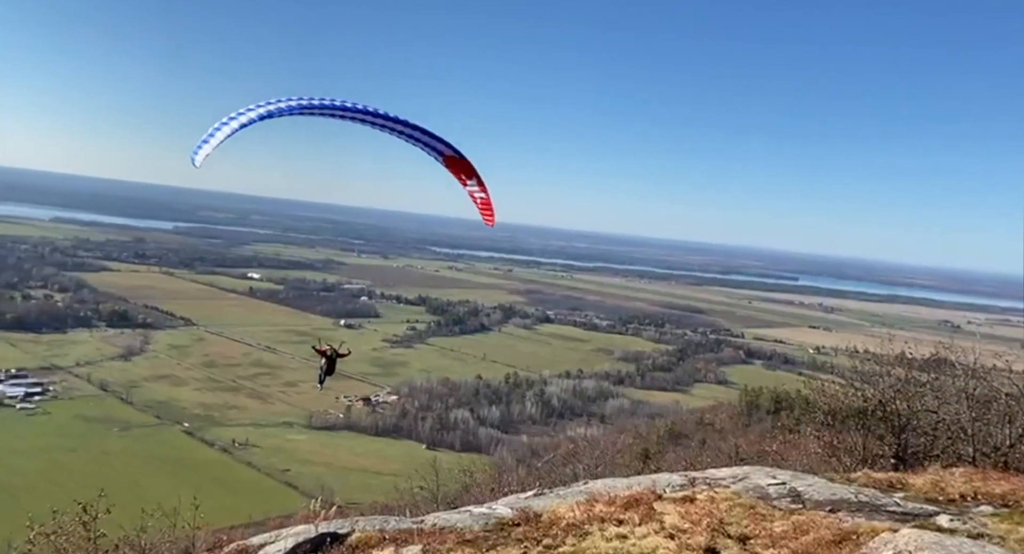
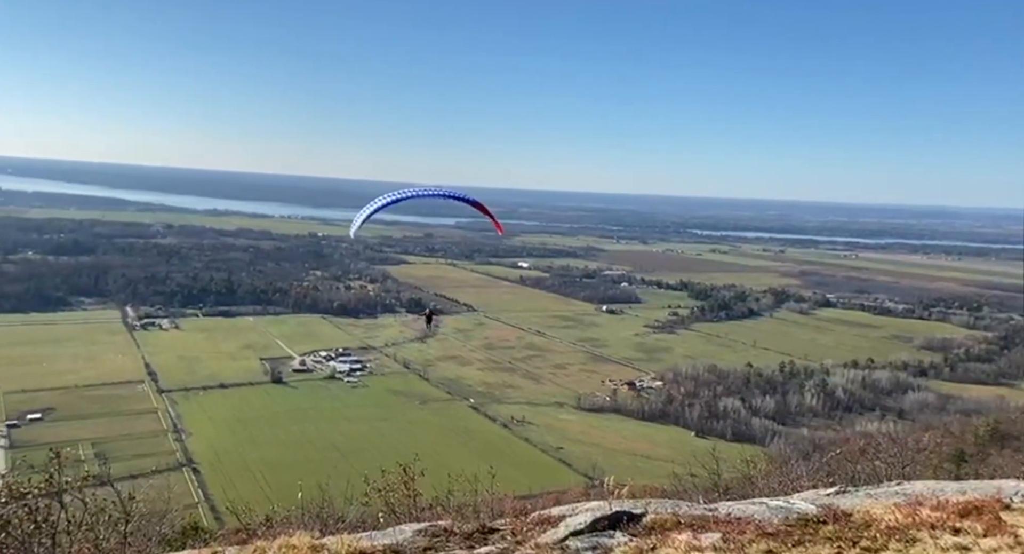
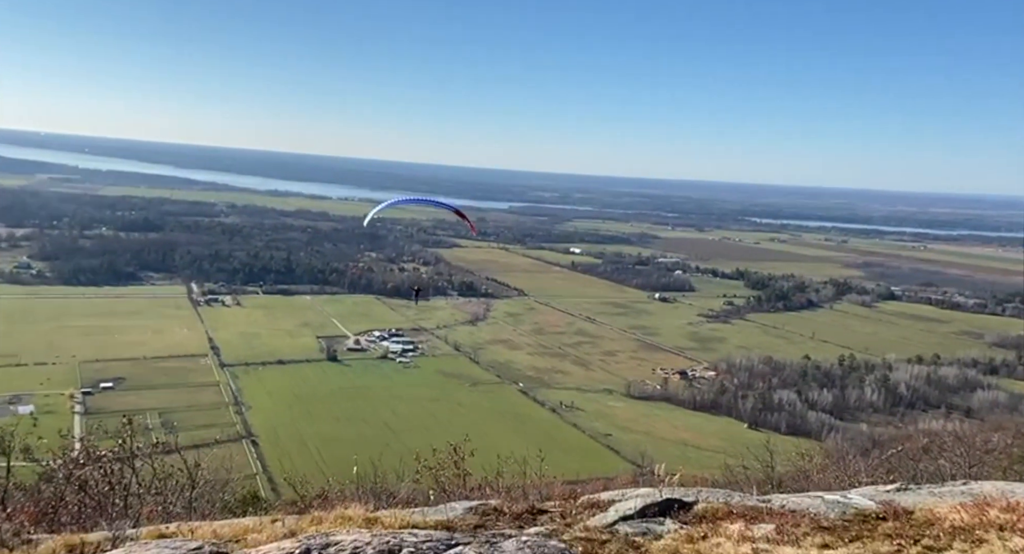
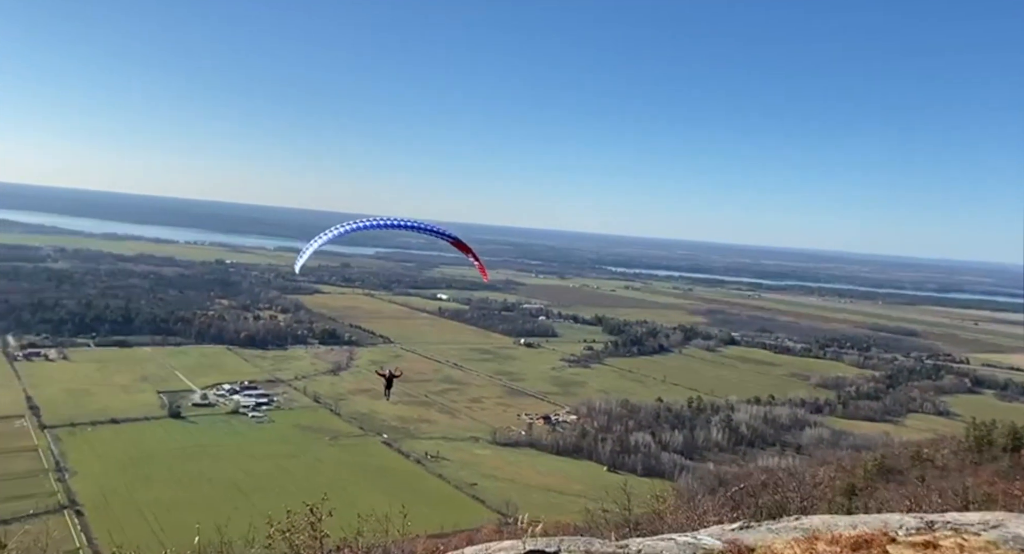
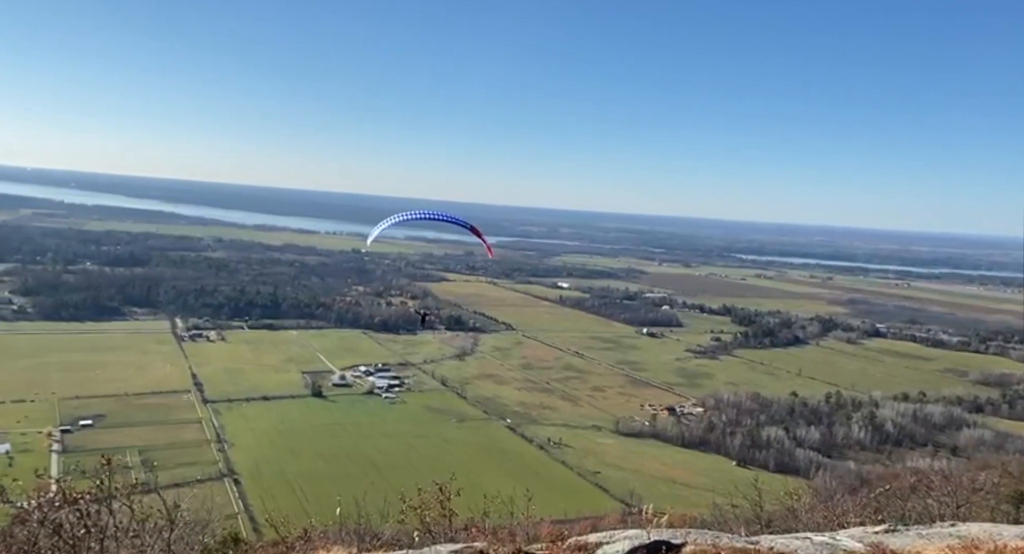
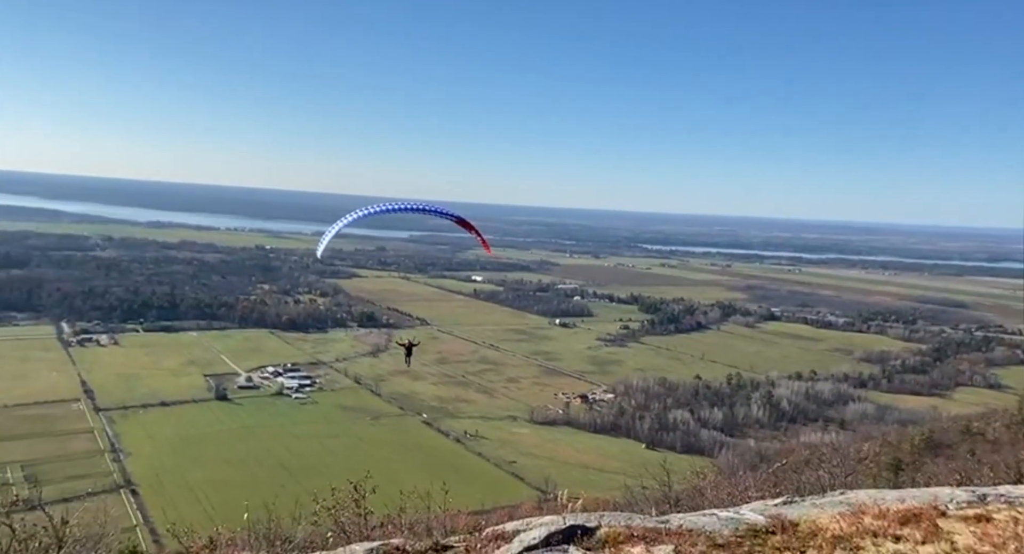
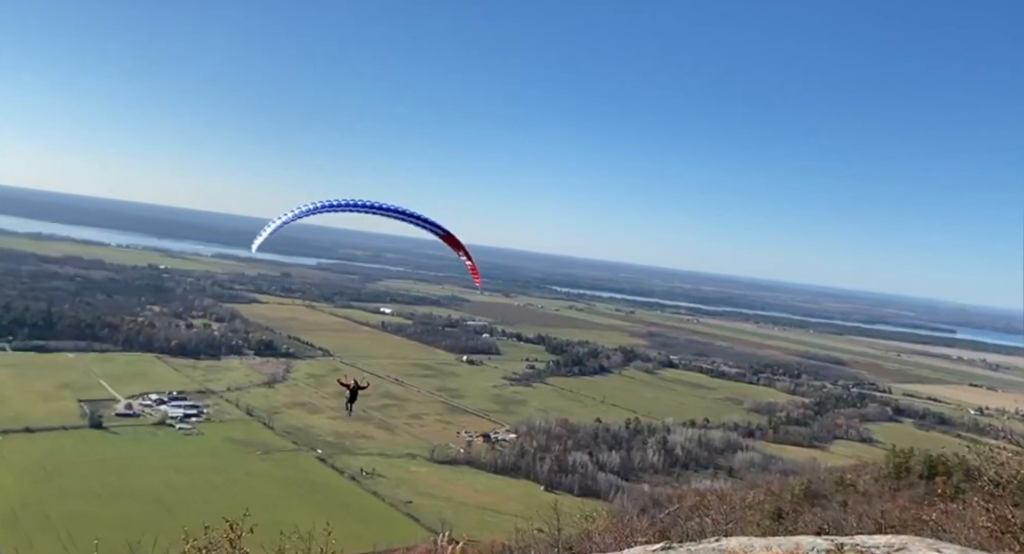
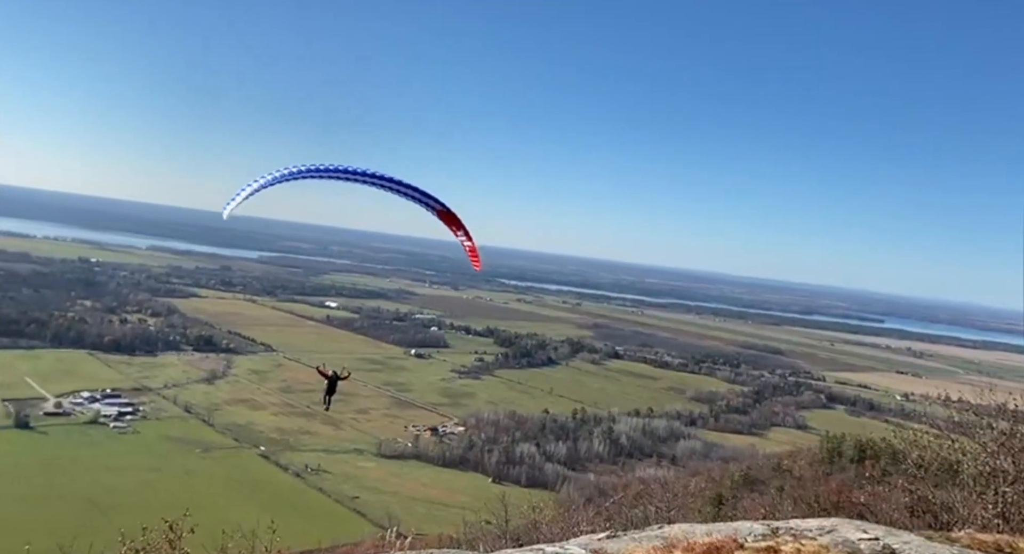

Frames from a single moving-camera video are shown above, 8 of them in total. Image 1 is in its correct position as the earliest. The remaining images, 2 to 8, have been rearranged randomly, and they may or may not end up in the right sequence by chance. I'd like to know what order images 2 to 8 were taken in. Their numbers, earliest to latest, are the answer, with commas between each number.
8, 7, 4, 6, 2, 5, 3
